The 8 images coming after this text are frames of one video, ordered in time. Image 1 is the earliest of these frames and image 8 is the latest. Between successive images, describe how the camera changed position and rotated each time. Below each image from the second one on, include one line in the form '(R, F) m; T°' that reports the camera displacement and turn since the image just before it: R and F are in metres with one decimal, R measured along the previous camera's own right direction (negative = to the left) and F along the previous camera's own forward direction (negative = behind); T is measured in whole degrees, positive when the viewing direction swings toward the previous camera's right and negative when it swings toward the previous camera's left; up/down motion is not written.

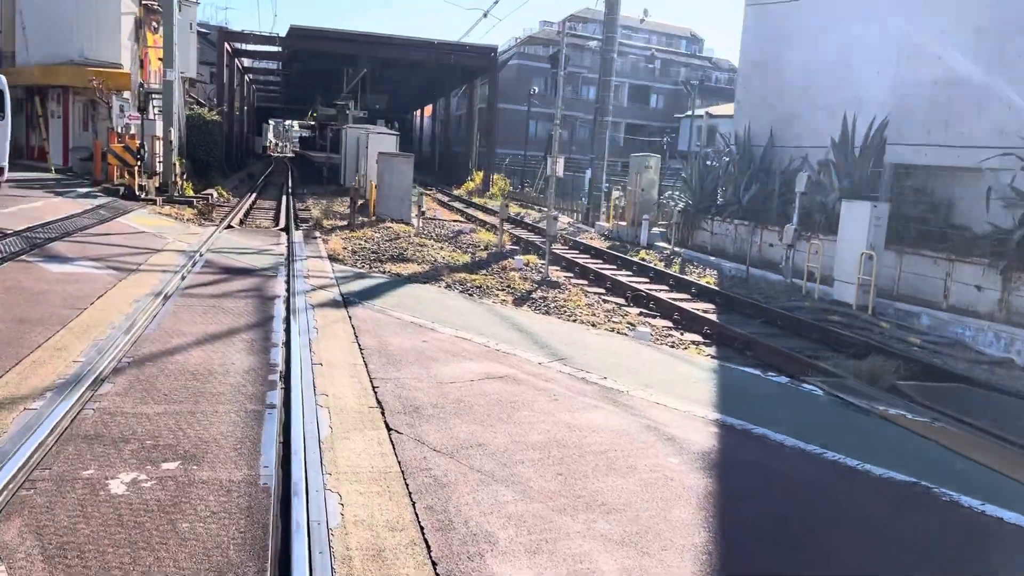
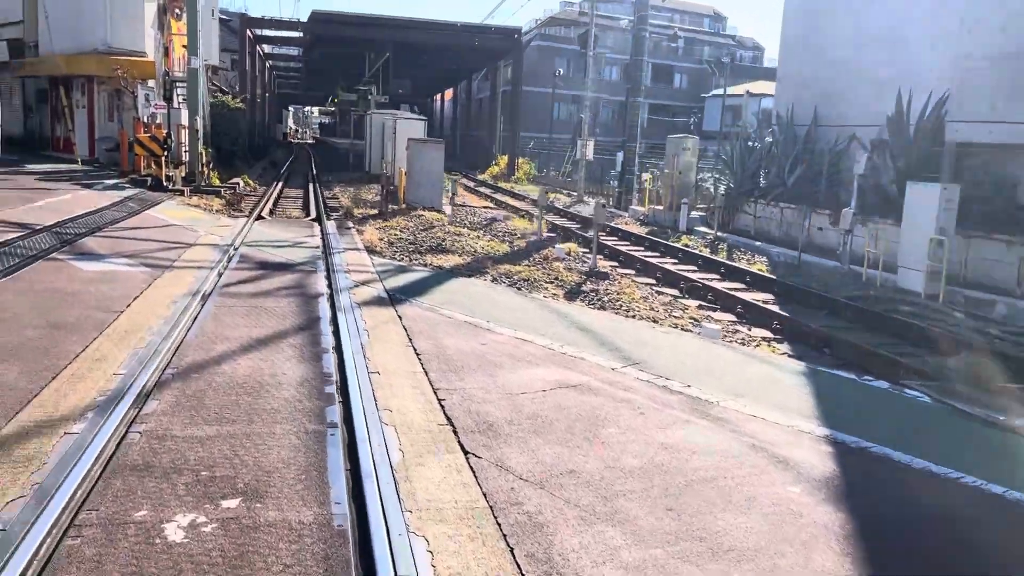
(-0.4, +0.6) m; -1°
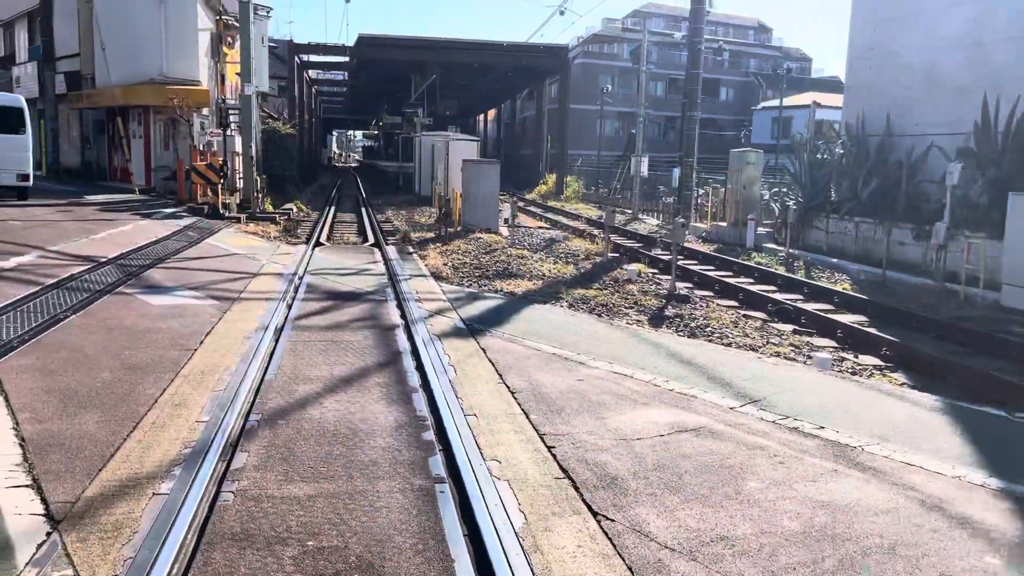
(-0.4, +0.5) m; -3°
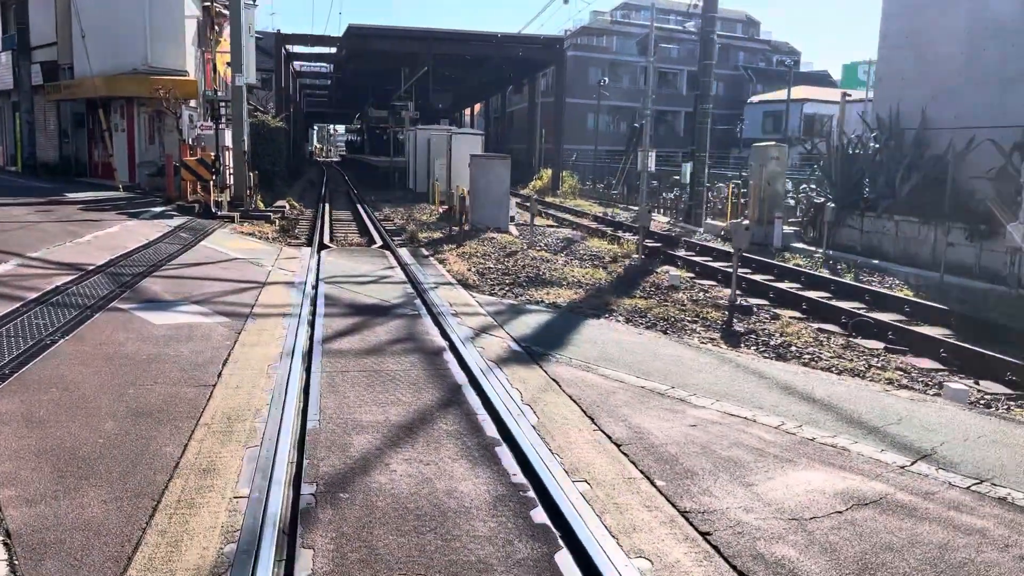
(-0.8, +1.2) m; +1°
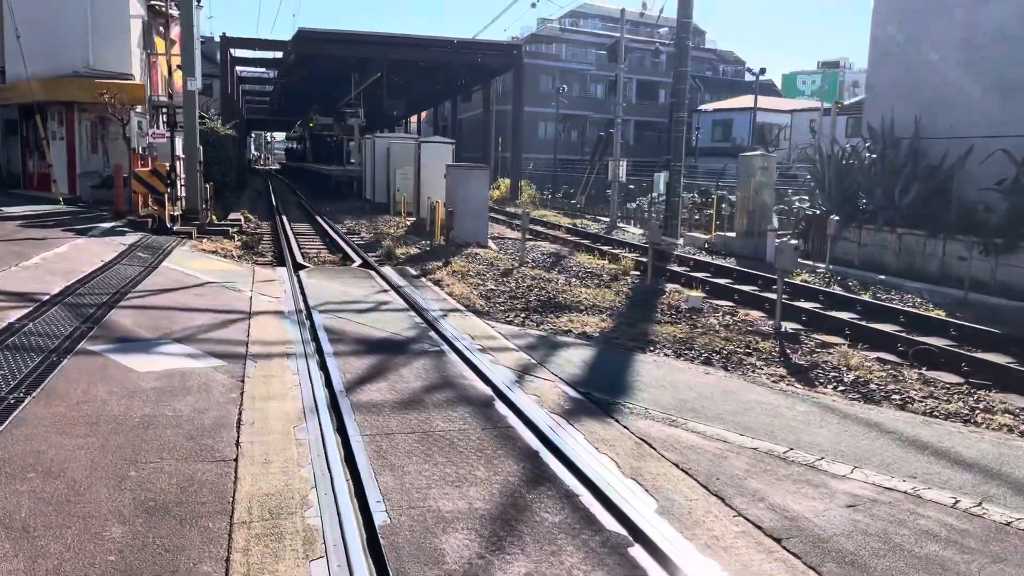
(-0.9, +1.1) m; +4°
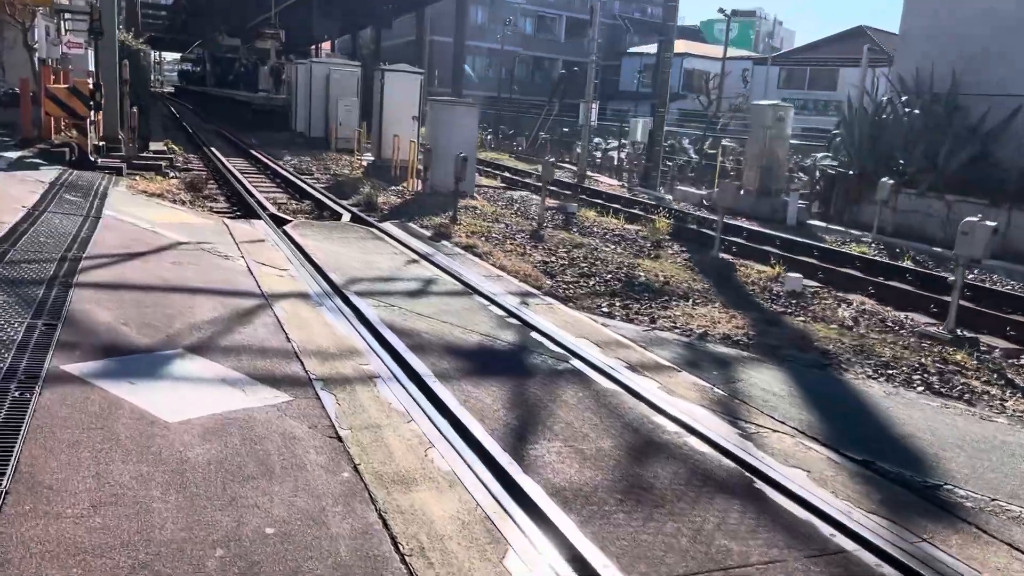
(-1.9, +2.5) m; +7°
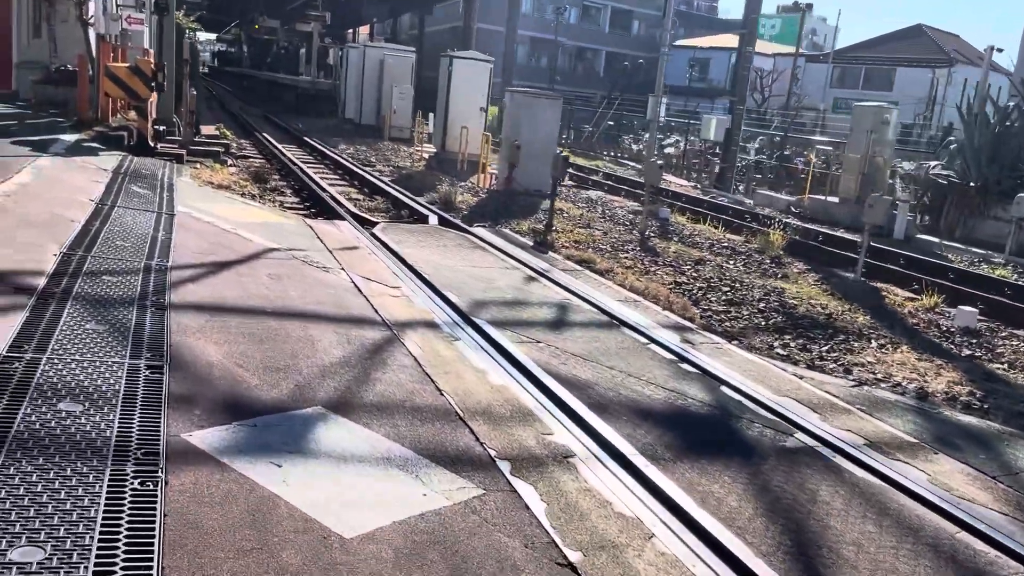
(-1.1, +1.2) m; -2°
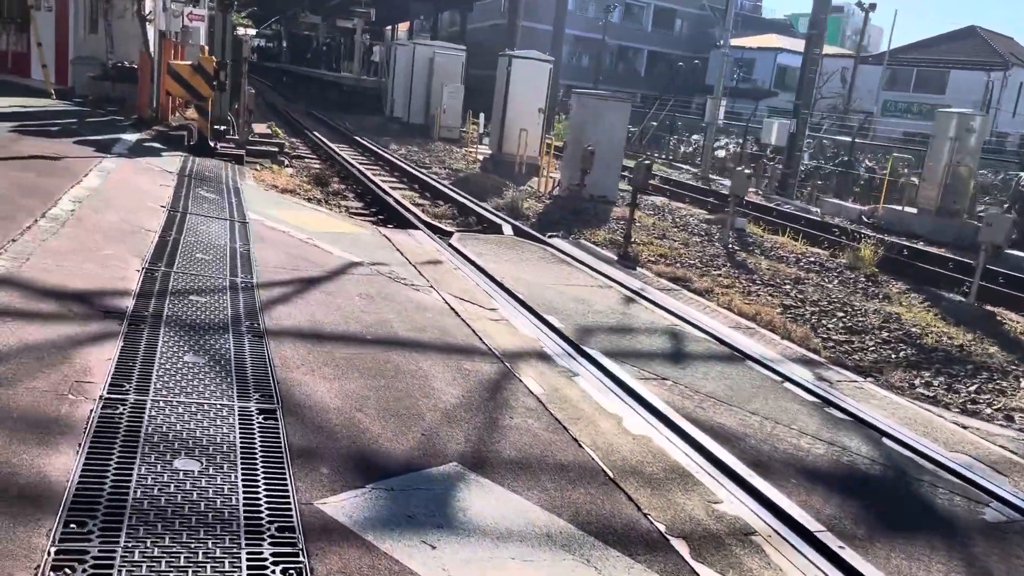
(-0.6, +0.6) m; -2°
